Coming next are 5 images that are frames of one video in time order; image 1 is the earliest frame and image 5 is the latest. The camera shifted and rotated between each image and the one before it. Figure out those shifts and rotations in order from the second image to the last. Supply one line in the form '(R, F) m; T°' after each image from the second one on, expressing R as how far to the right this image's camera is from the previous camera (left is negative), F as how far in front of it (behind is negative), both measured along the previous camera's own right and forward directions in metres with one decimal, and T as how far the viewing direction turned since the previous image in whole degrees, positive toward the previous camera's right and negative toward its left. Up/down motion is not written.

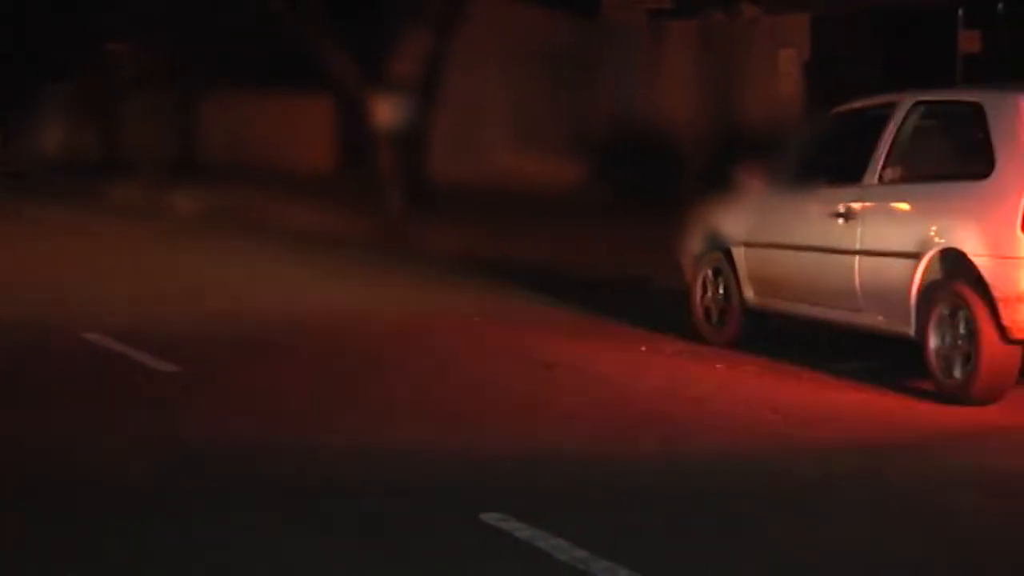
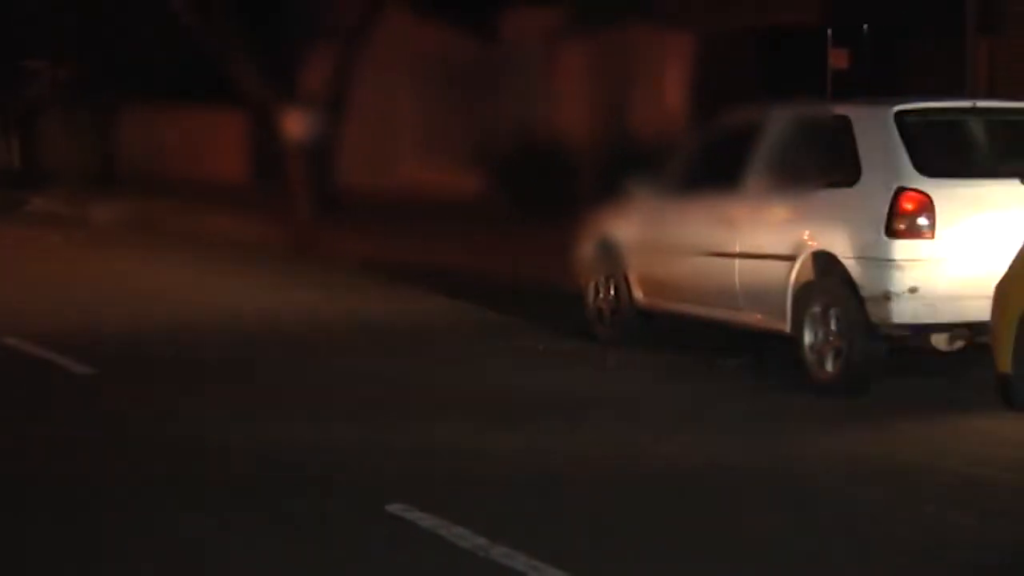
(+0.2, -0.5) m; +3°
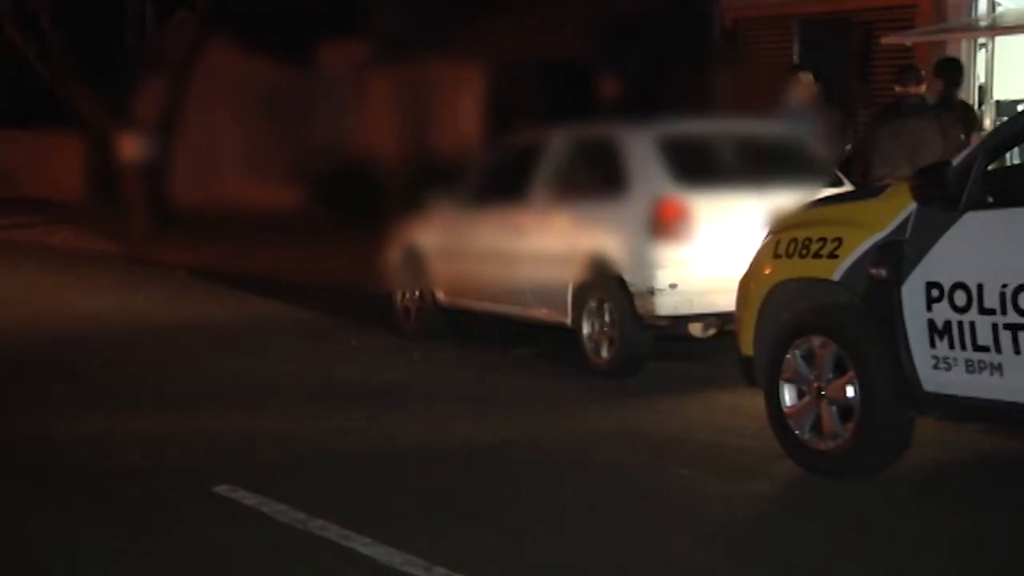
(+0.3, -1.3) m; +6°
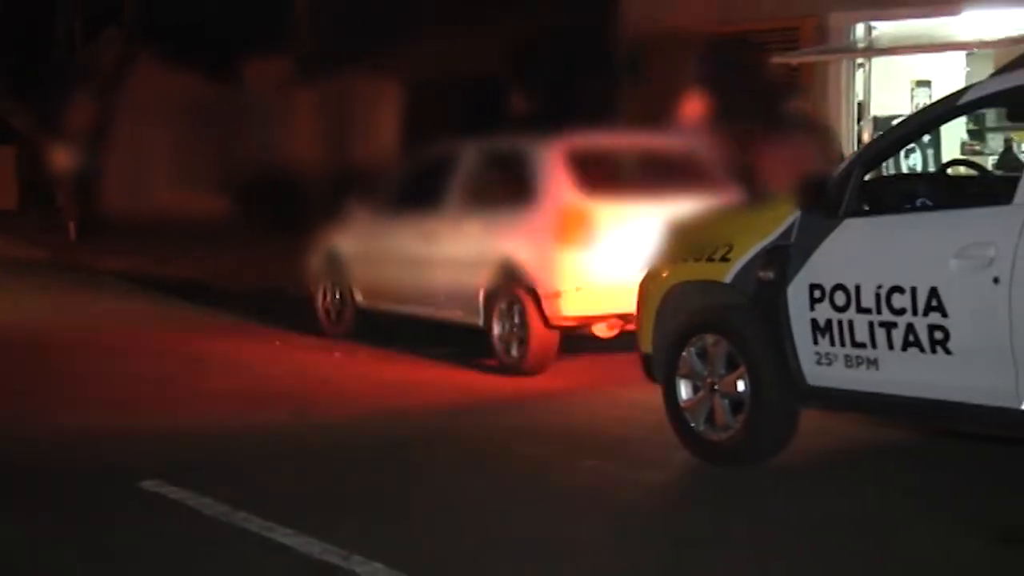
(+0.1, -0.7) m; +3°
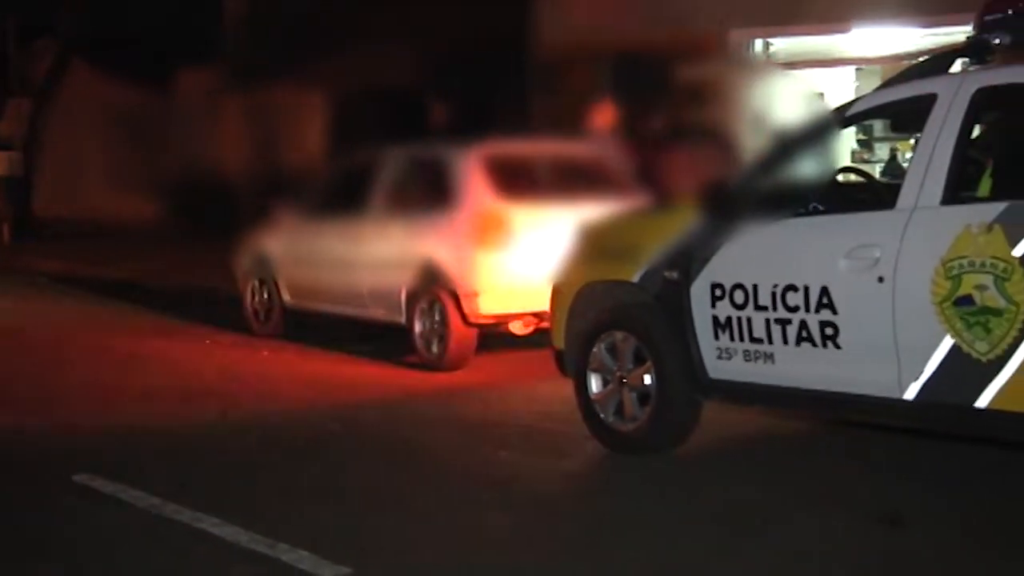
(+0.1, -0.6) m; +3°
